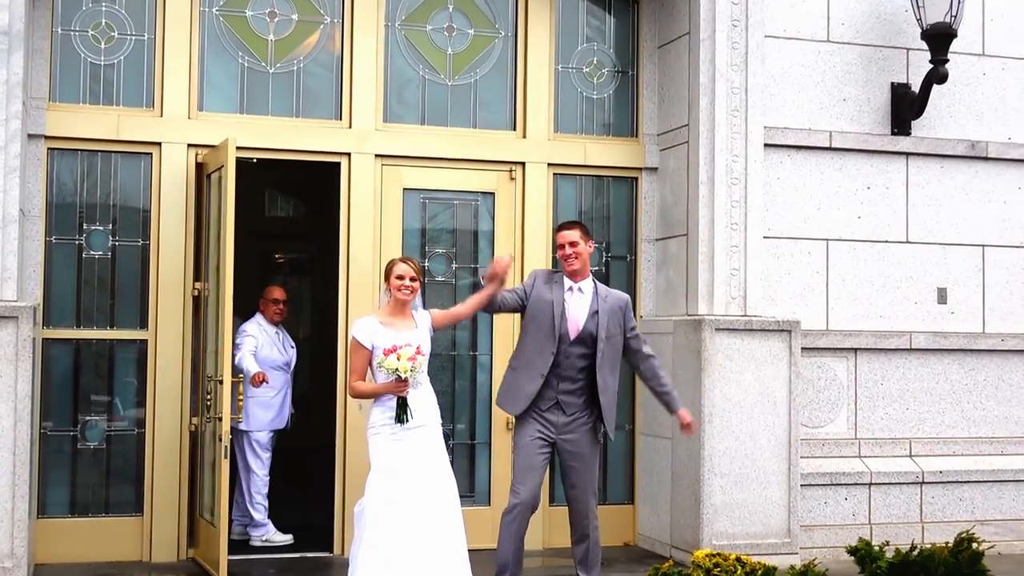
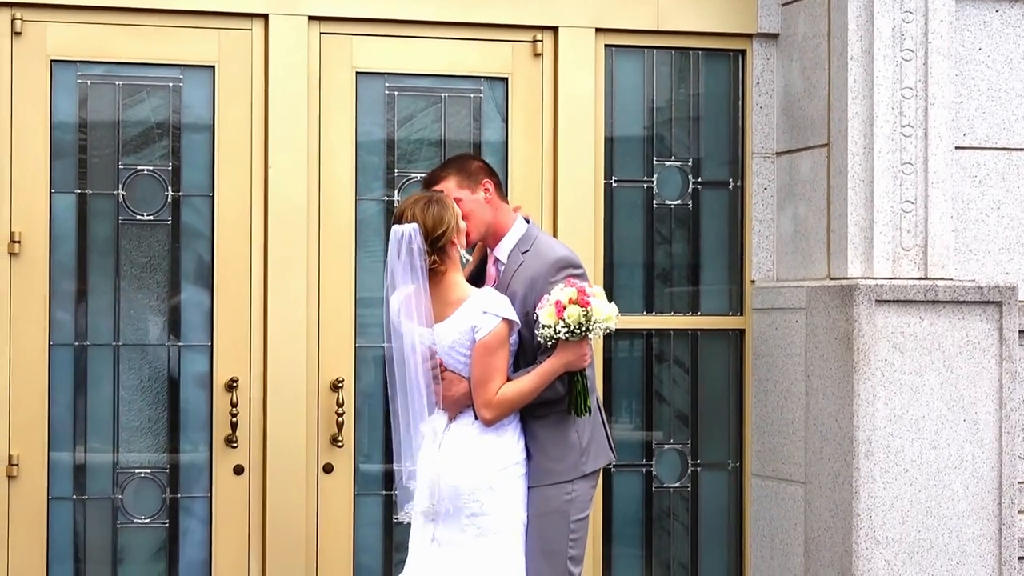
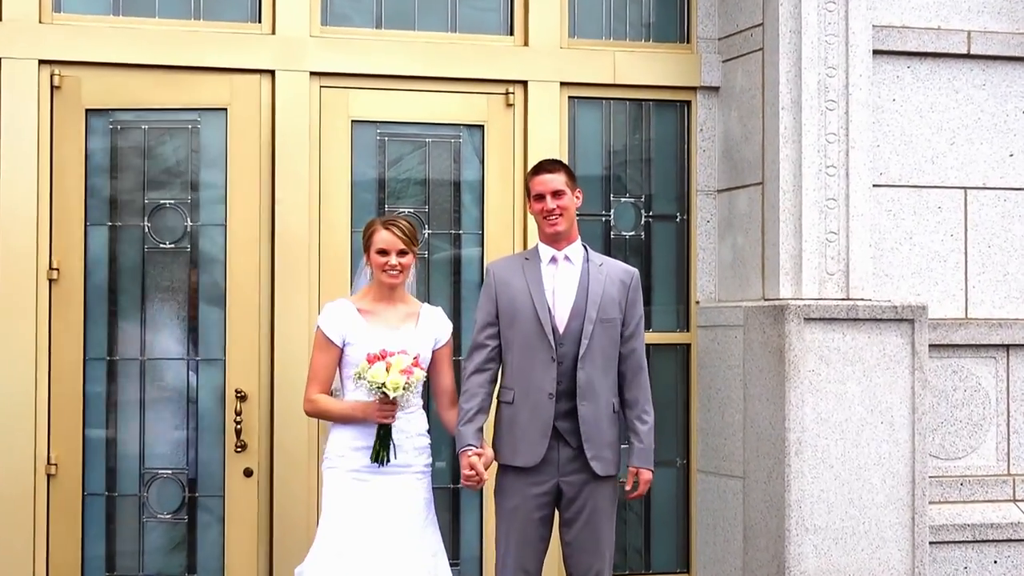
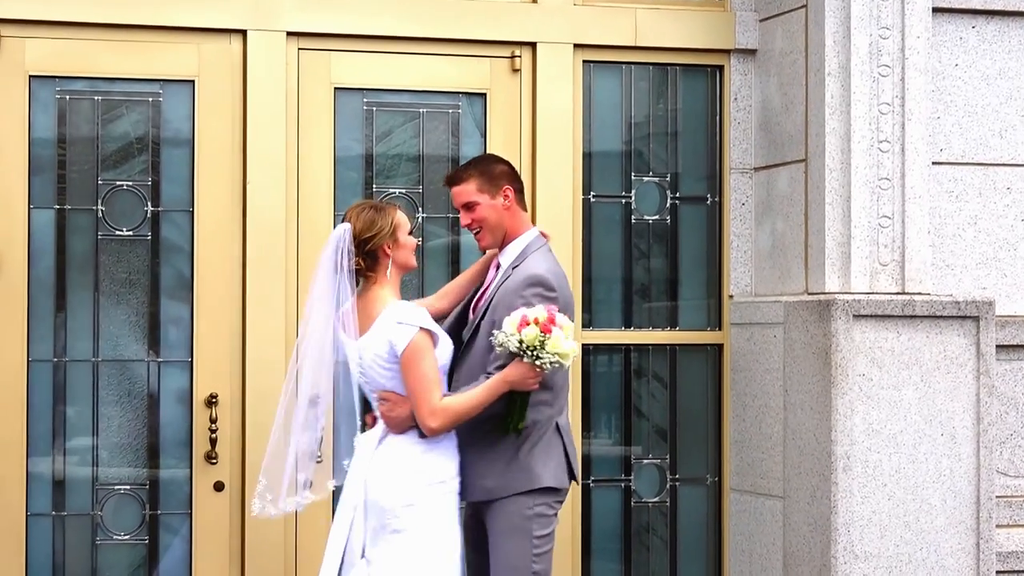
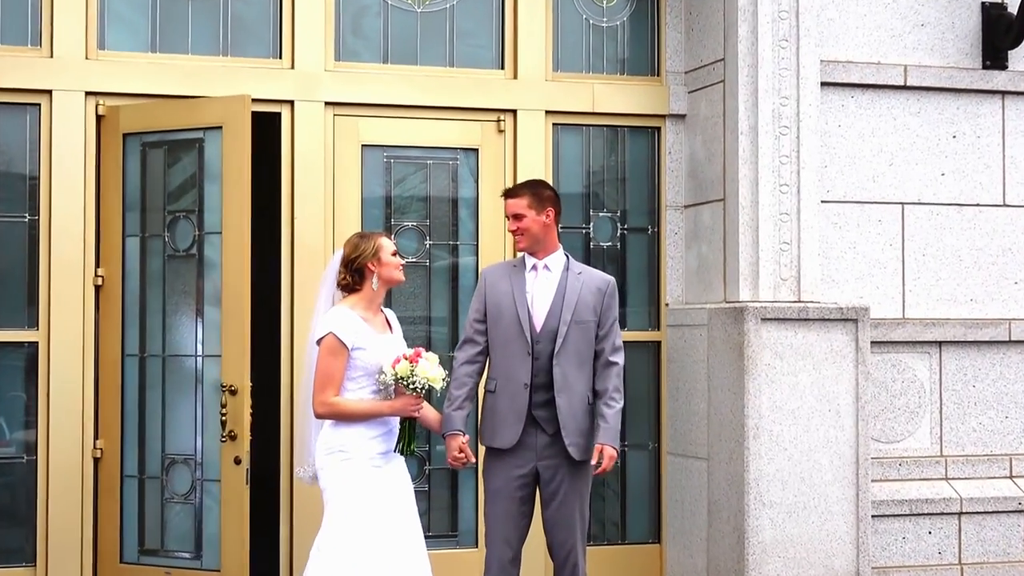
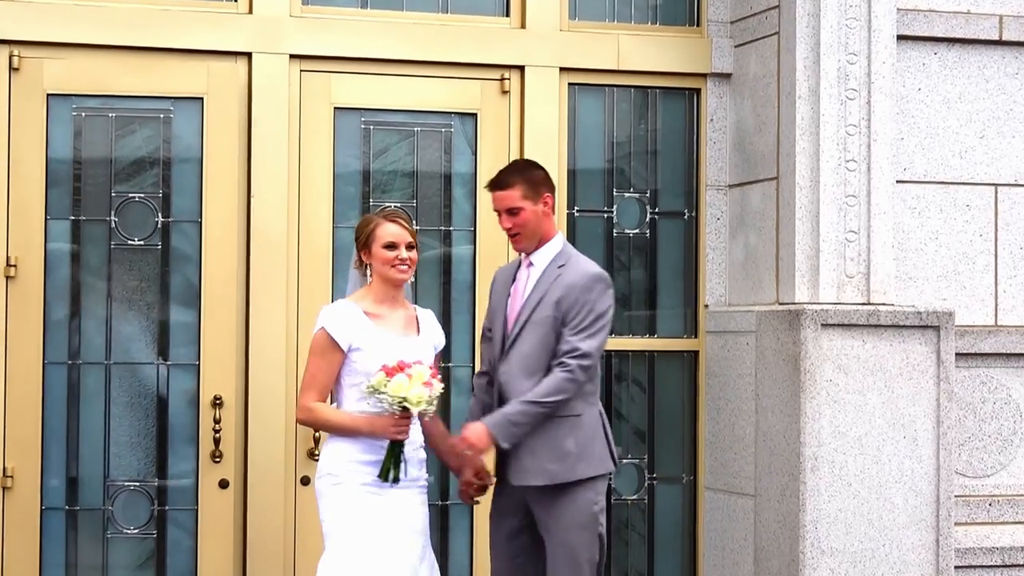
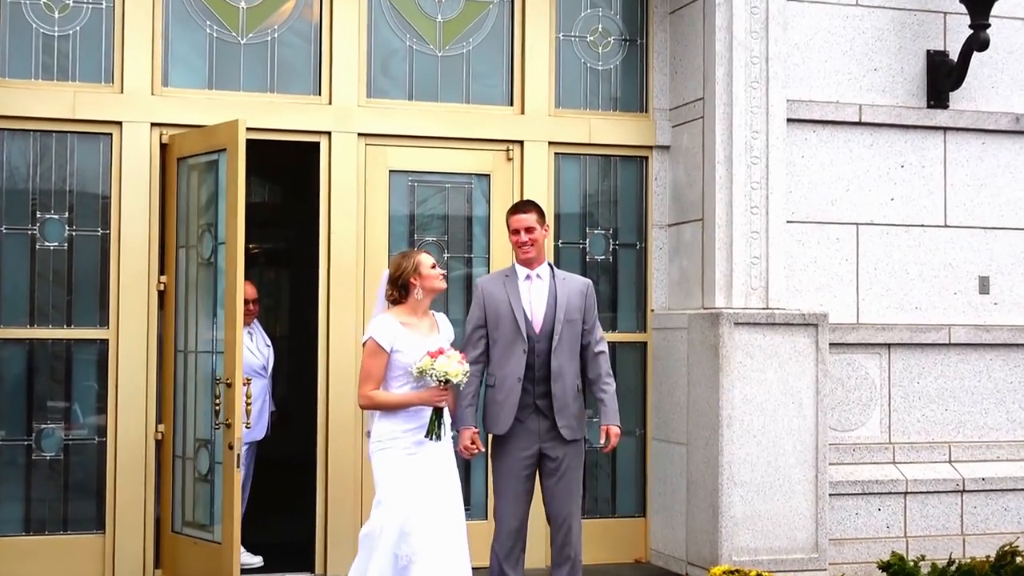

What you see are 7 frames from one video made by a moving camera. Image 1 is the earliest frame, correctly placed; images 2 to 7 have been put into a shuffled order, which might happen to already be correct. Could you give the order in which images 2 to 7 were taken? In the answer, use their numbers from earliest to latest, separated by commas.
7, 5, 3, 6, 4, 2
